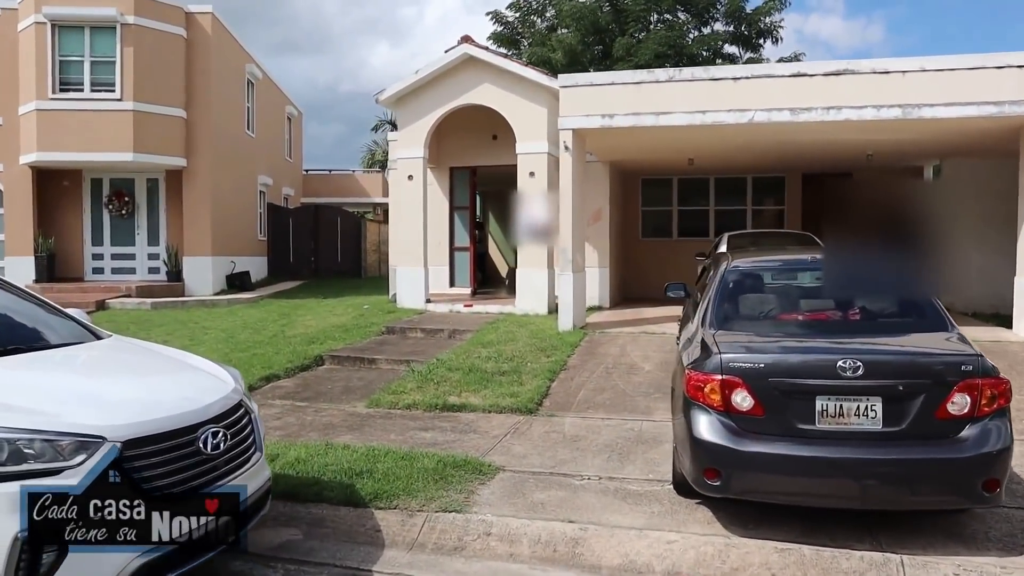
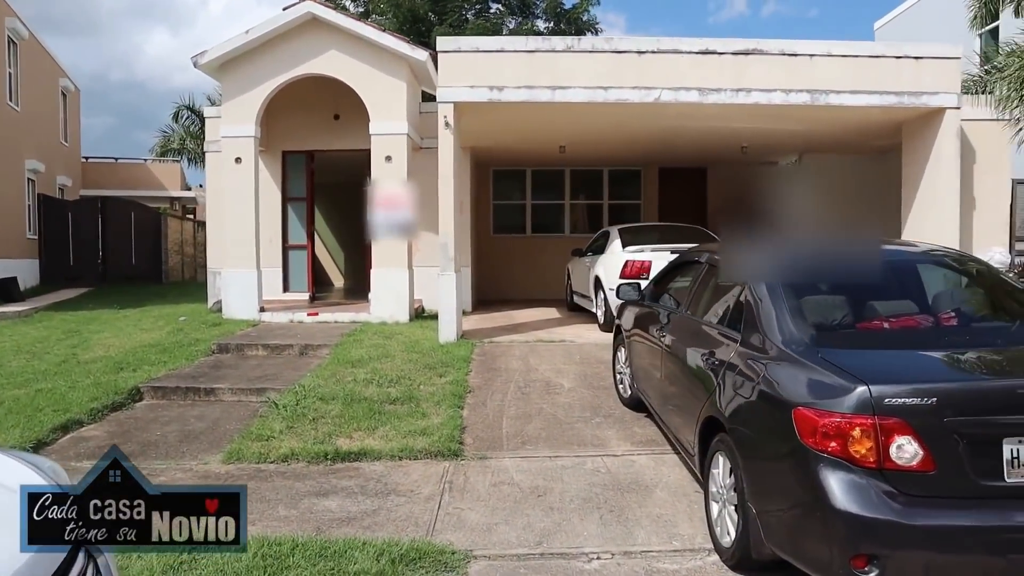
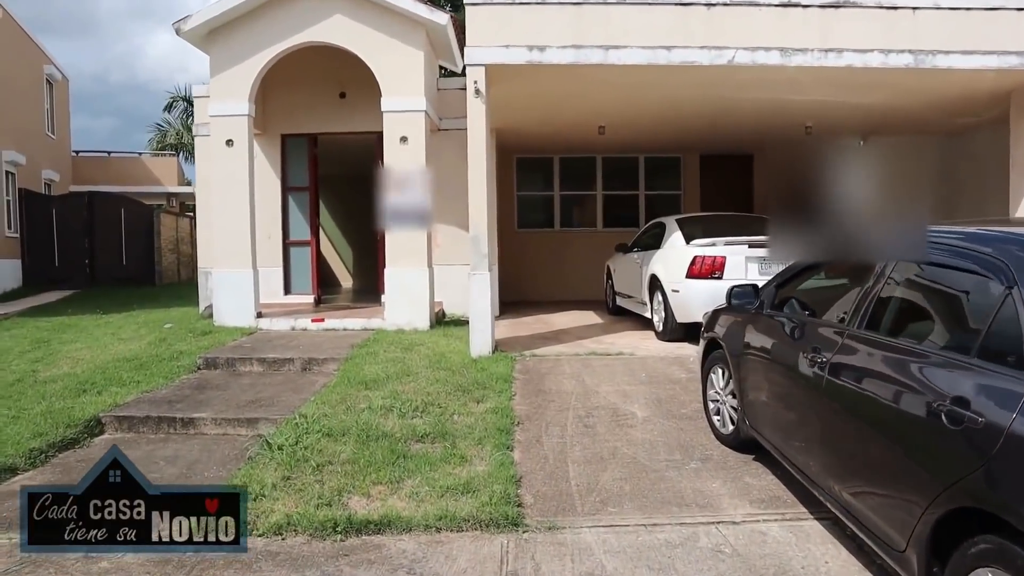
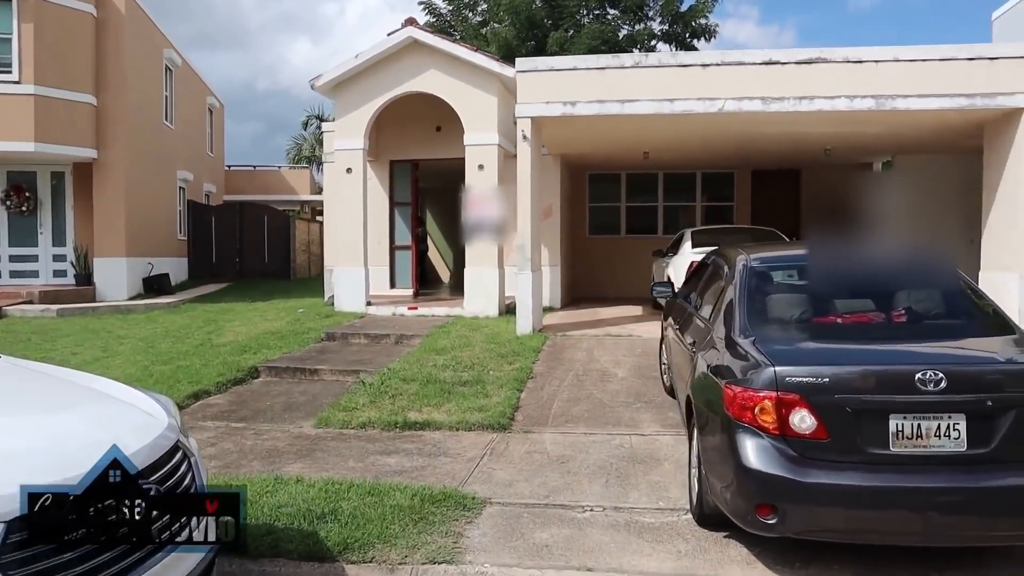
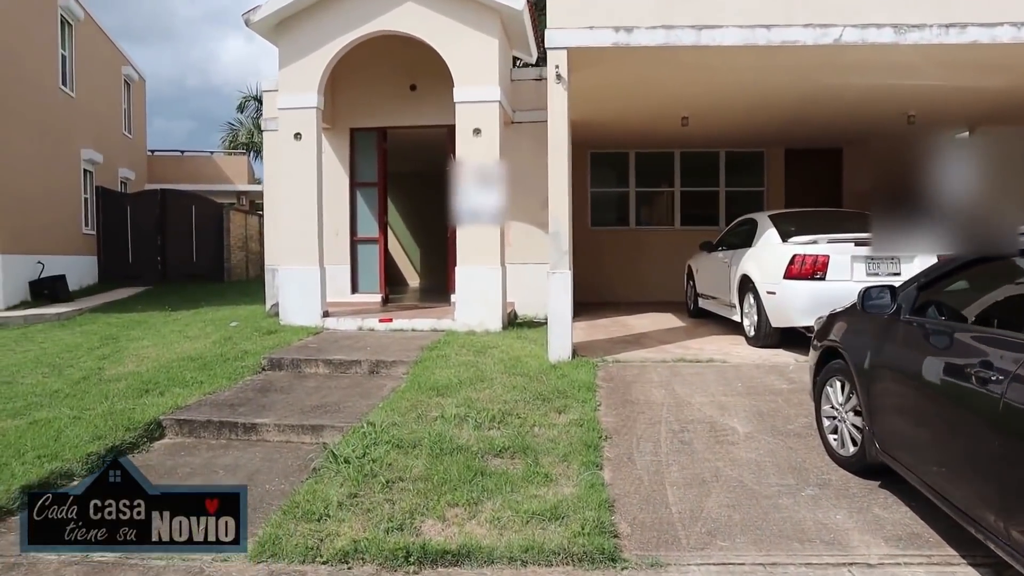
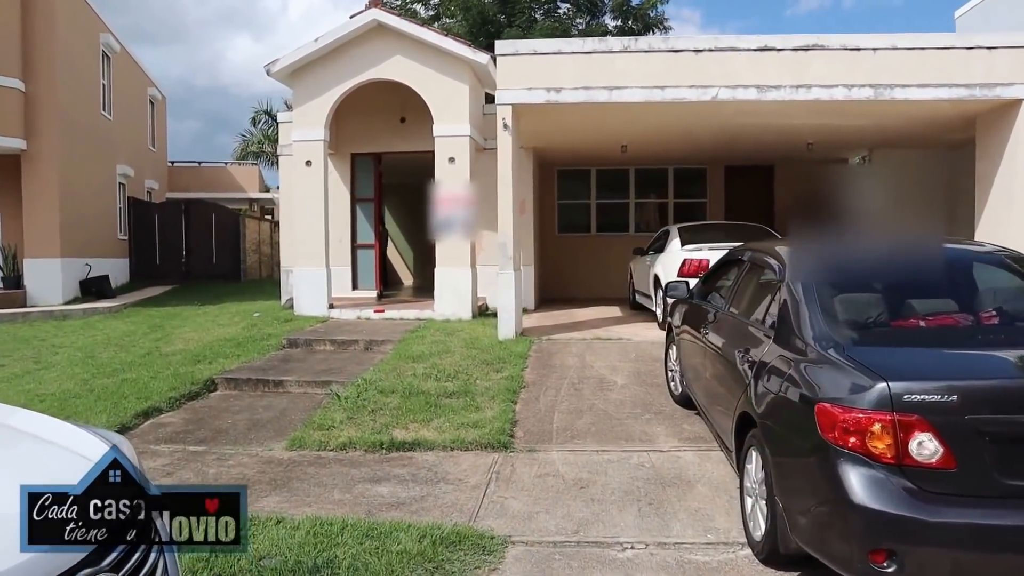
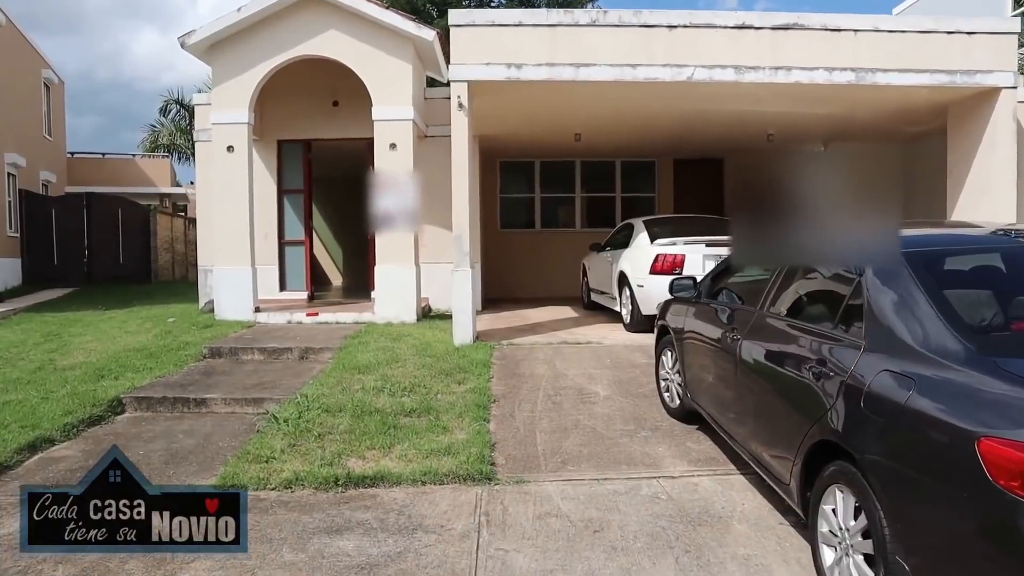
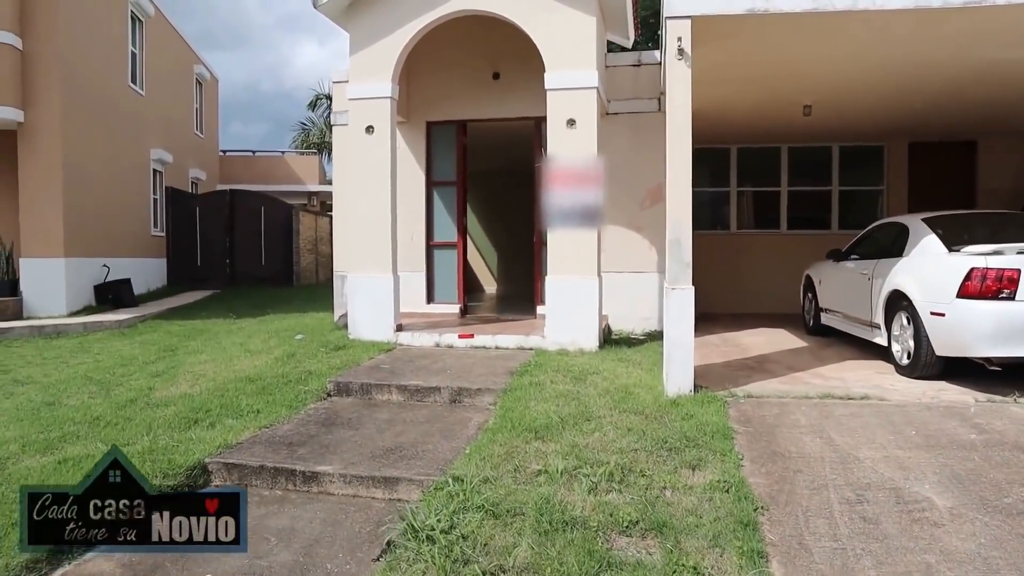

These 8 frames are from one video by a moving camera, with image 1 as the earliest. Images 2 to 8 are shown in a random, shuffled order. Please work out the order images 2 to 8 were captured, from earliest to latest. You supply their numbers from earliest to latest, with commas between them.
4, 6, 2, 7, 3, 5, 8
